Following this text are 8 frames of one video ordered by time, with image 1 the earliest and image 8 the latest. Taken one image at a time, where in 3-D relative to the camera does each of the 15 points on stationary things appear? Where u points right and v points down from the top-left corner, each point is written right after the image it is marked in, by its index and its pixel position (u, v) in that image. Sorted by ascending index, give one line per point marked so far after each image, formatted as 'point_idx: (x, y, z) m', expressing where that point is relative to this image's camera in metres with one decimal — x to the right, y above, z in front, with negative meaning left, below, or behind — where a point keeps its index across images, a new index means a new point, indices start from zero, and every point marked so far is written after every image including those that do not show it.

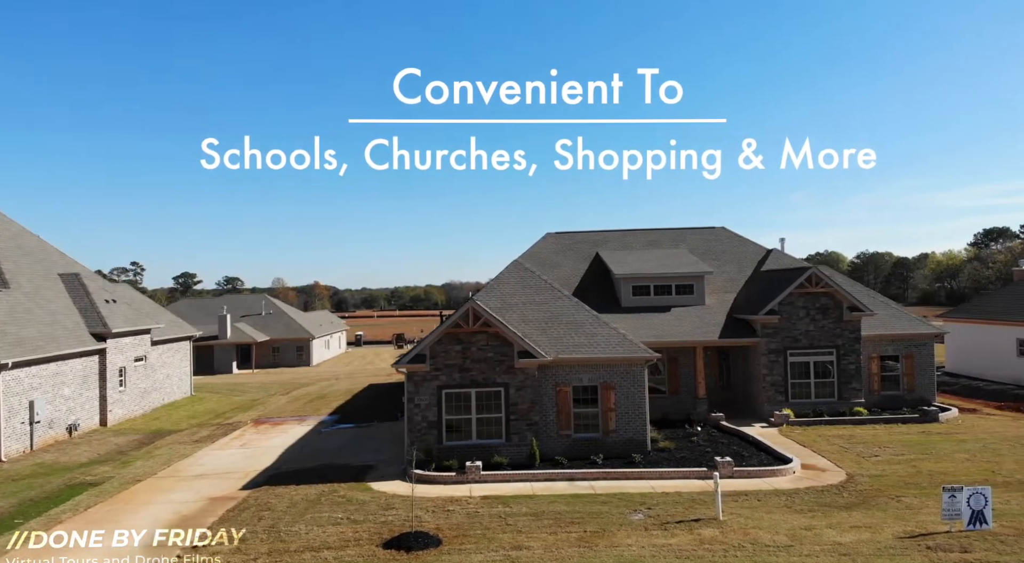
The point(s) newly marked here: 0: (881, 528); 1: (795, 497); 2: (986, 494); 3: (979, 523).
0: (+7.1, -4.8, +14.9) m
1: (+6.4, -4.8, +17.0) m
2: (+9.1, -4.1, +14.6) m
3: (+9.0, -4.6, +14.5) m
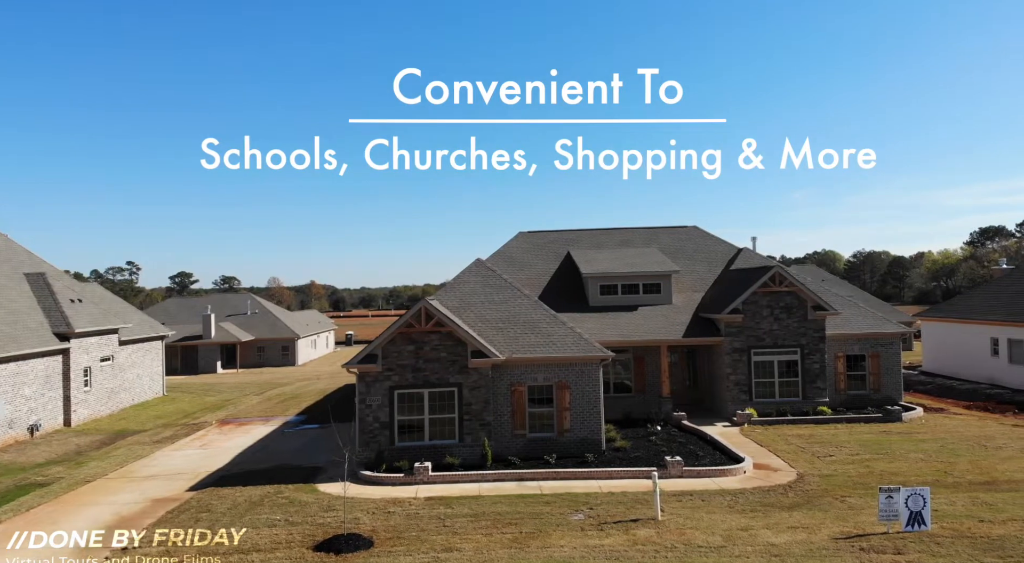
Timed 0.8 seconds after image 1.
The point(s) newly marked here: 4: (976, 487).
0: (+5.9, -4.8, +14.7) m
1: (+5.1, -4.8, +16.9) m
2: (+7.9, -4.1, +14.4) m
3: (+7.7, -4.6, +14.4) m
4: (+10.6, -4.7, +17.4) m
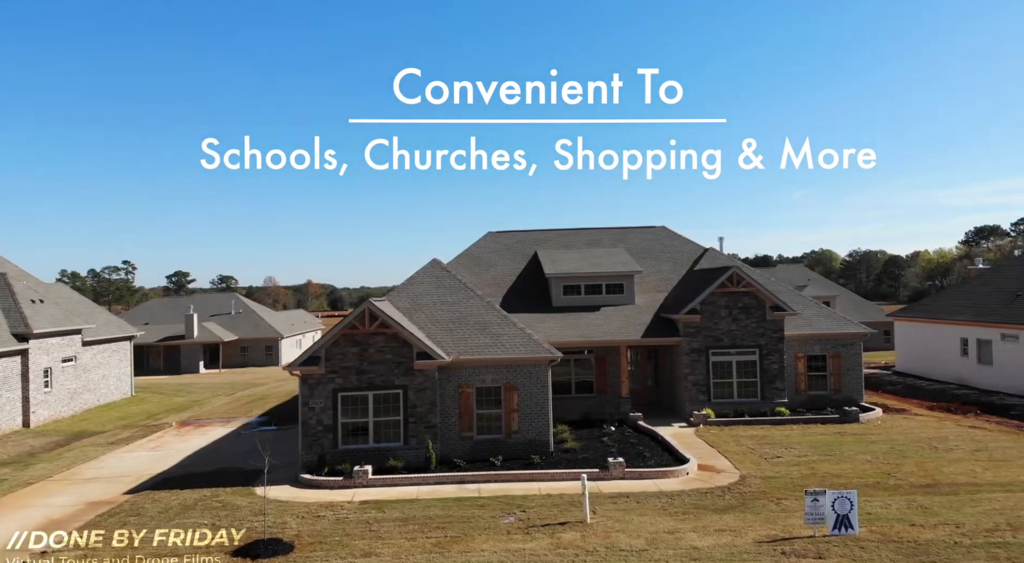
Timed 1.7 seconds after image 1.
0: (+4.4, -4.8, +14.6) m
1: (+3.6, -4.8, +16.7) m
2: (+6.4, -4.1, +14.3) m
3: (+6.3, -4.6, +14.3) m
4: (+9.2, -4.8, +17.3) m
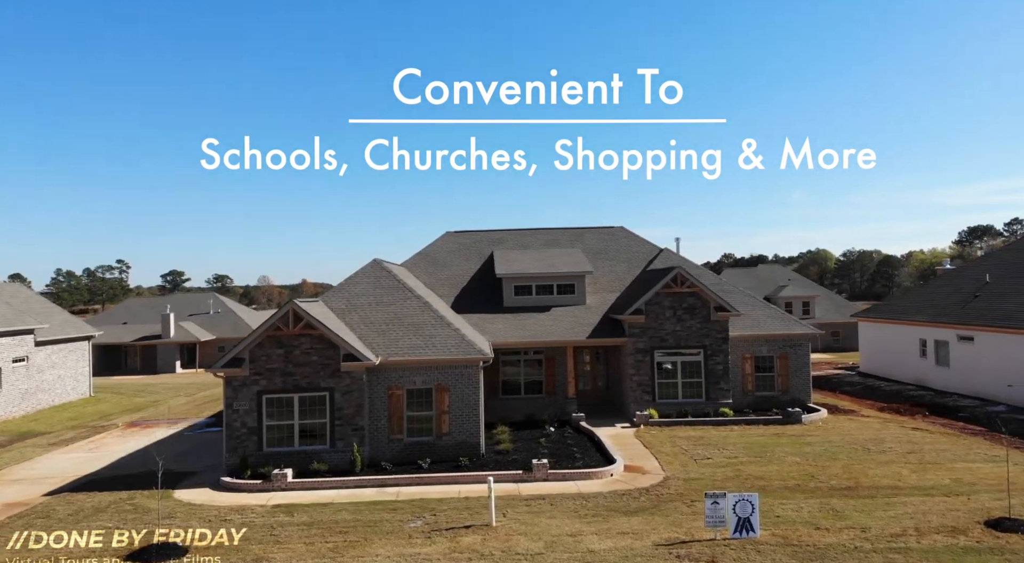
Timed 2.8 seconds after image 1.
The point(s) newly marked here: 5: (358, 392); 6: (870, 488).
0: (+2.5, -4.8, +14.4) m
1: (+1.7, -4.8, +16.6) m
2: (+4.5, -4.1, +14.2) m
3: (+4.4, -4.6, +14.1) m
4: (+7.3, -4.8, +17.2) m
5: (-4.0, -2.9, +19.6) m
6: (+8.2, -4.8, +17.5) m
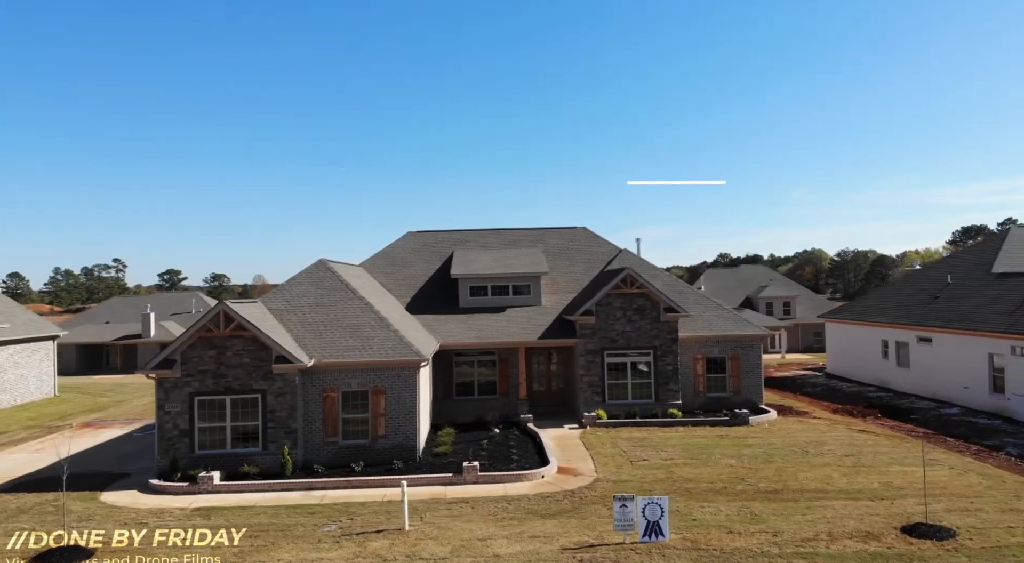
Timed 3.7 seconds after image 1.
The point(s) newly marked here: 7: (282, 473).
0: (+0.8, -4.9, +14.4) m
1: (0.0, -4.9, +16.5) m
2: (+2.8, -4.2, +14.2) m
3: (+2.7, -4.7, +14.1) m
4: (+5.5, -4.8, +17.2) m
5: (-5.7, -2.9, +19.5) m
6: (+6.5, -4.8, +17.4) m
7: (-5.9, -4.9, +19.3) m
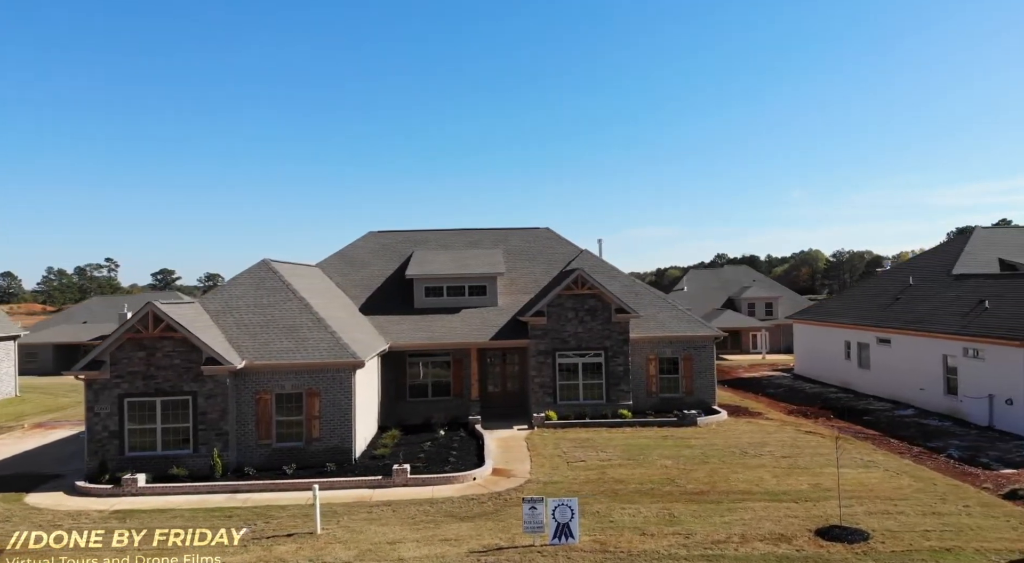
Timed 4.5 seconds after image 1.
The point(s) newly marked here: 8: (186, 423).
0: (-0.9, -4.9, +14.3) m
1: (-1.7, -4.9, +16.4) m
2: (+1.1, -4.2, +14.0) m
3: (+1.0, -4.7, +14.0) m
4: (+3.8, -4.9, +17.1) m
5: (-7.4, -2.9, +19.4) m
6: (+4.8, -4.8, +17.3) m
7: (-7.6, -4.9, +19.1) m
8: (-8.3, -3.6, +19.4) m
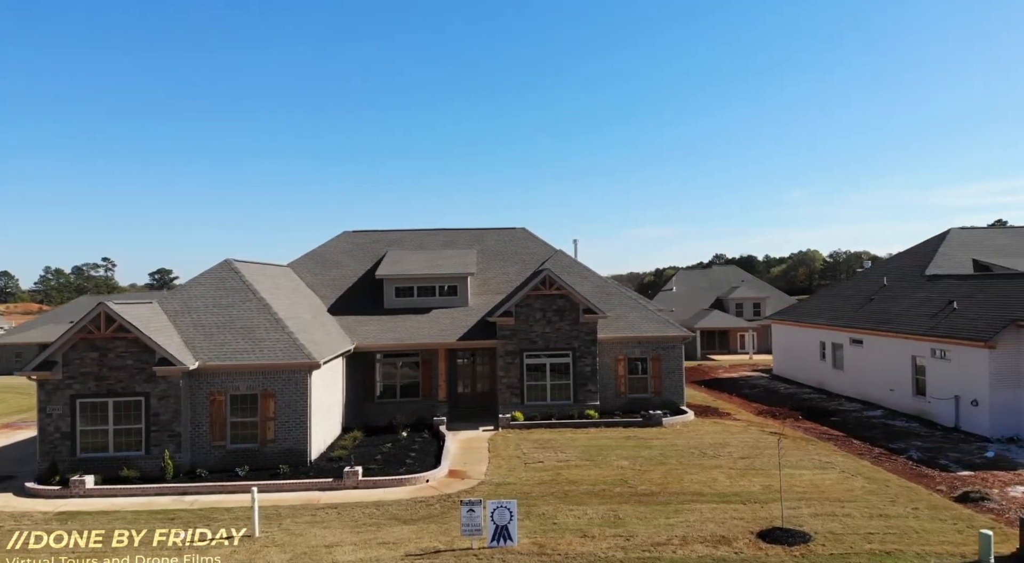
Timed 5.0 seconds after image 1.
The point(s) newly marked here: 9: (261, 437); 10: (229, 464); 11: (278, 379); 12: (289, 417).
0: (-2.0, -4.9, +14.2) m
1: (-2.9, -4.9, +16.3) m
2: (0.0, -4.2, +13.9) m
3: (-0.2, -4.7, +13.9) m
4: (+2.7, -4.9, +17.0) m
5: (-8.5, -2.9, +19.3) m
6: (+3.6, -4.8, +17.3) m
7: (-8.7, -4.9, +19.0) m
8: (-9.5, -3.6, +19.3) m
9: (-6.6, -4.1, +20.0) m
10: (-7.3, -4.7, +19.7) m
11: (-6.2, -2.6, +20.2) m
12: (-5.9, -3.5, +20.1) m
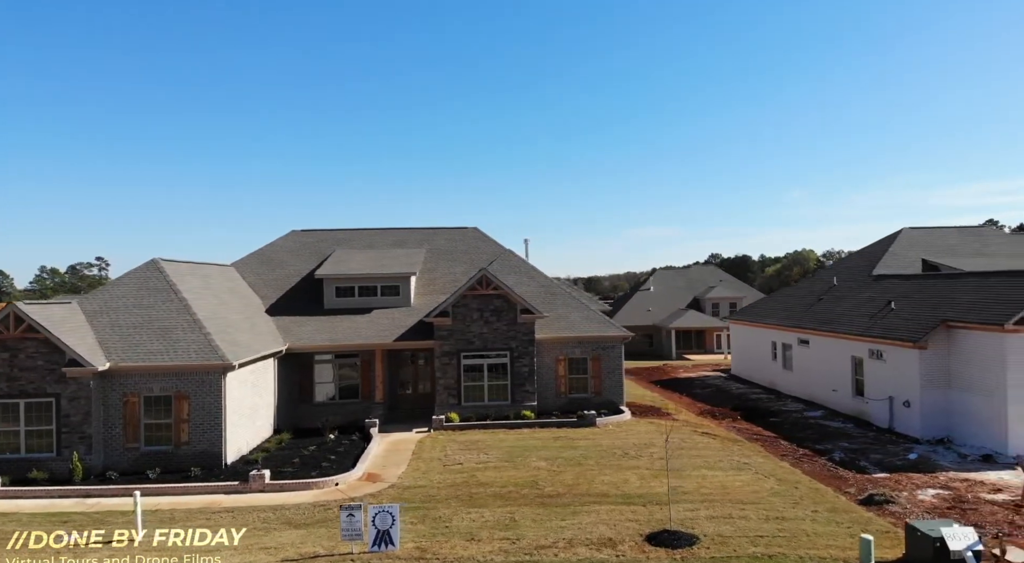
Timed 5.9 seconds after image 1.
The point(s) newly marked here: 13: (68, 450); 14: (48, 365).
0: (-4.2, -4.9, +14.1) m
1: (-5.0, -4.9, +16.2) m
2: (-2.2, -4.2, +13.9) m
3: (-2.3, -4.8, +13.8) m
4: (+0.5, -4.9, +16.9) m
5: (-10.7, -2.9, +19.1) m
6: (+1.4, -4.9, +17.2) m
7: (-10.9, -4.9, +18.9) m
8: (-11.6, -3.6, +19.1) m
9: (-8.8, -4.1, +19.9) m
10: (-9.5, -4.8, +19.6) m
11: (-8.4, -2.6, +20.1) m
12: (-8.1, -3.6, +20.0) m
13: (-11.1, -4.2, +19.1) m
14: (-11.6, -2.1, +19.0) m
